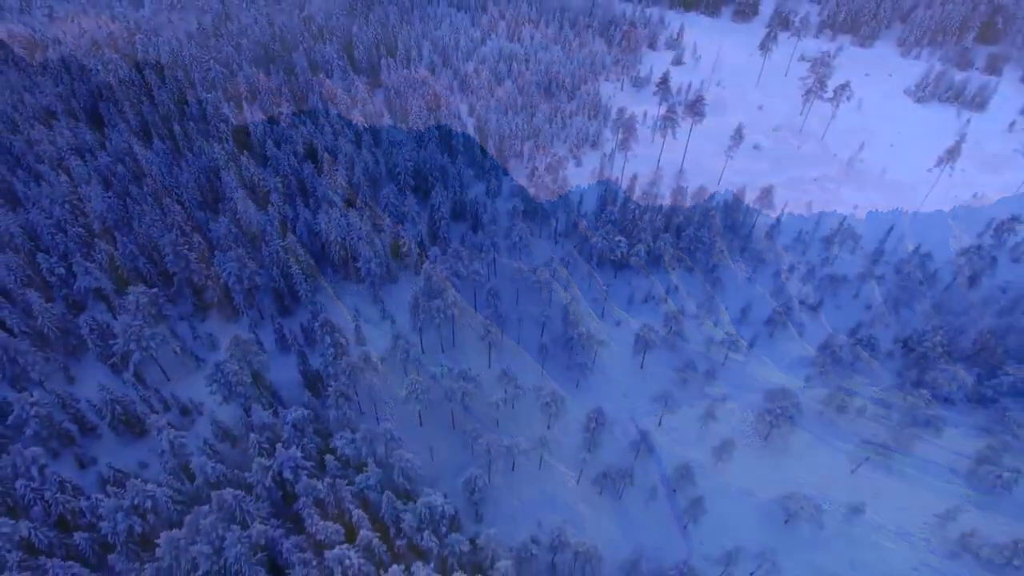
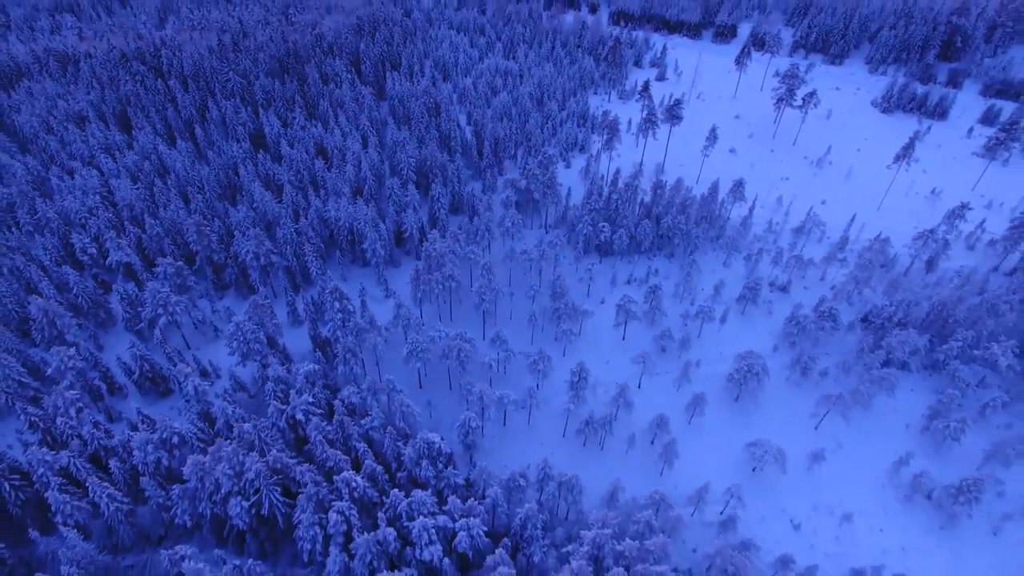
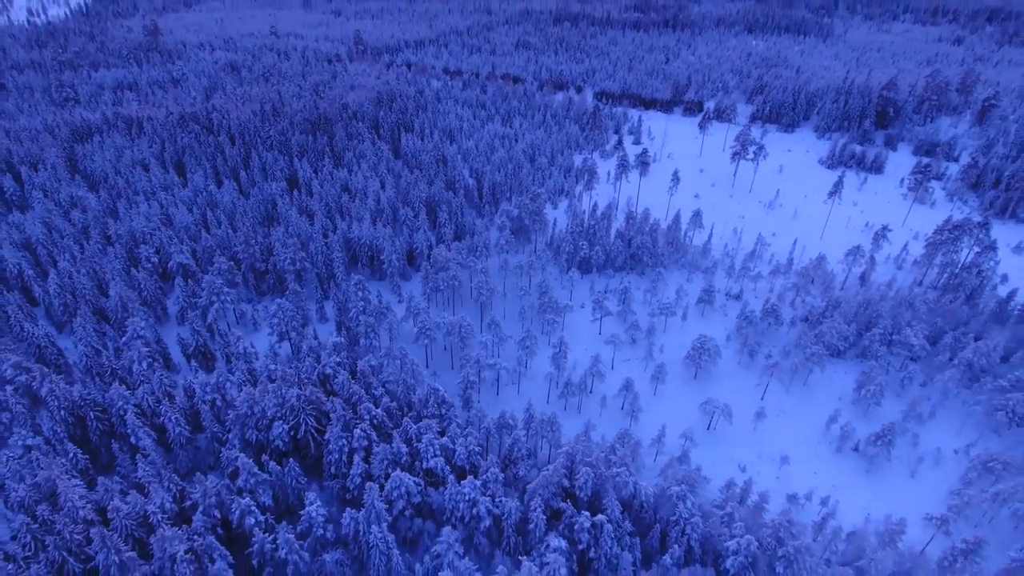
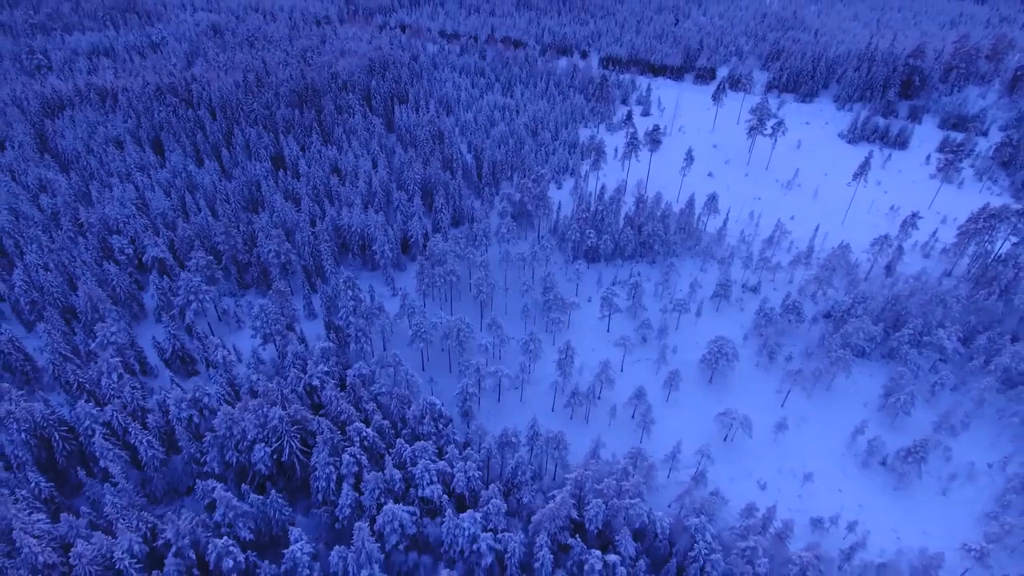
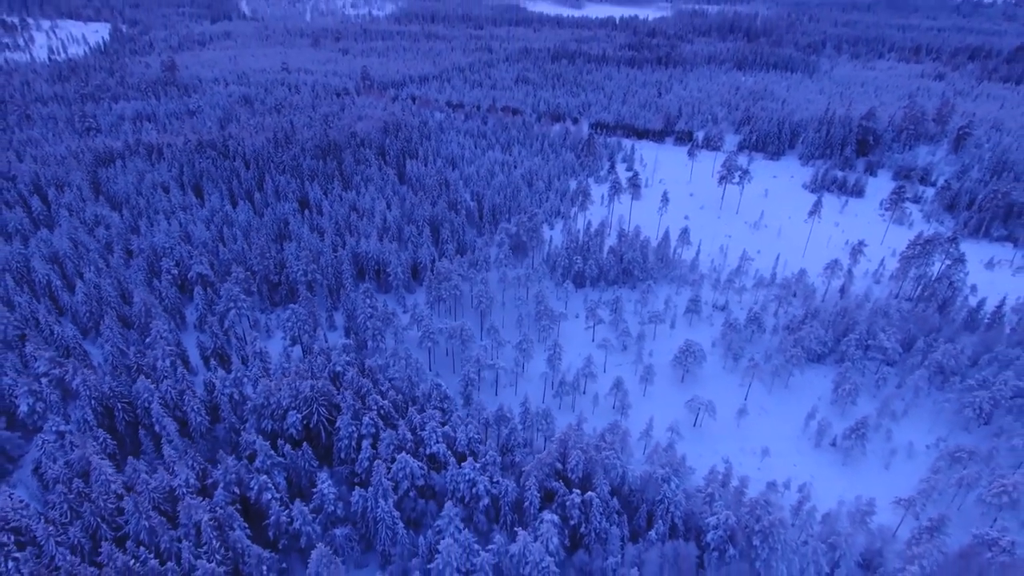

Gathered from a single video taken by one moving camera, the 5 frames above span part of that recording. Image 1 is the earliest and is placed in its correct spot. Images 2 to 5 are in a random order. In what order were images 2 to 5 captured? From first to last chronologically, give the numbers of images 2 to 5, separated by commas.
2, 4, 3, 5
